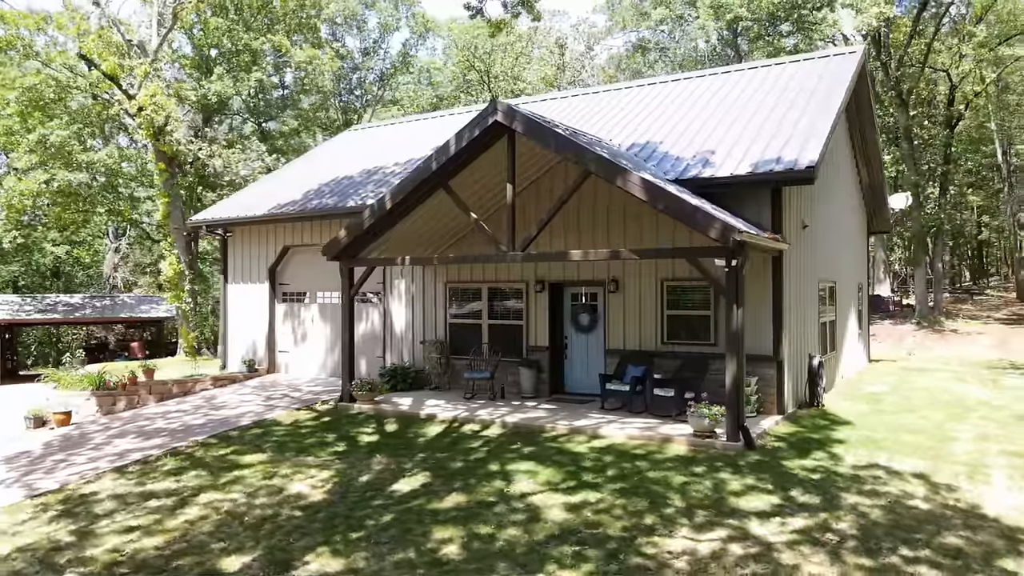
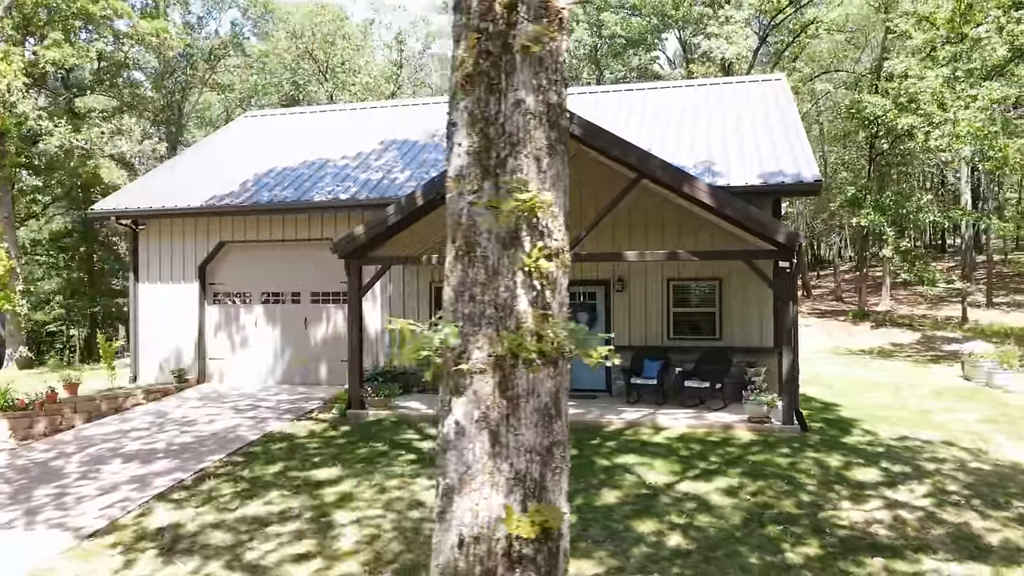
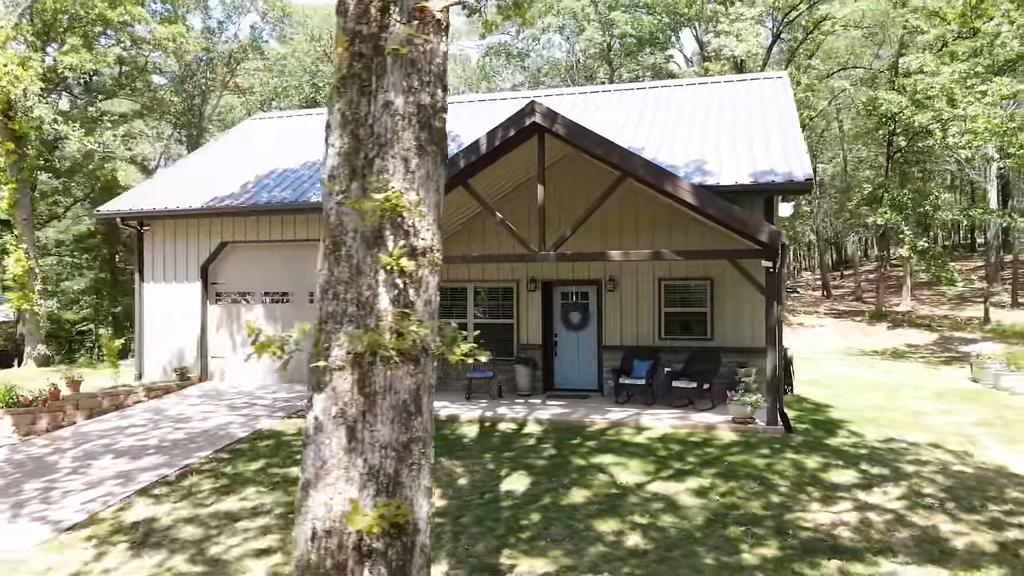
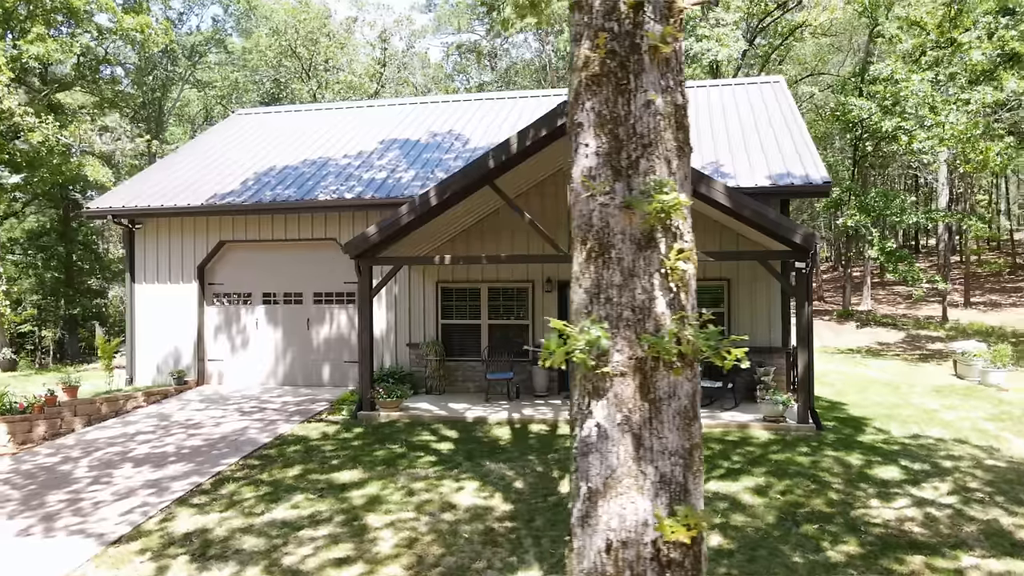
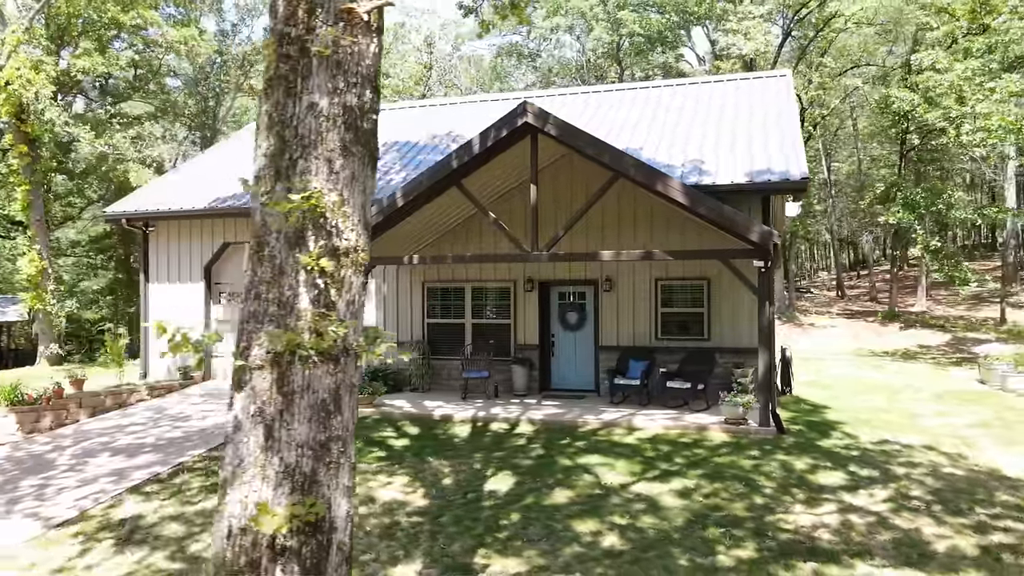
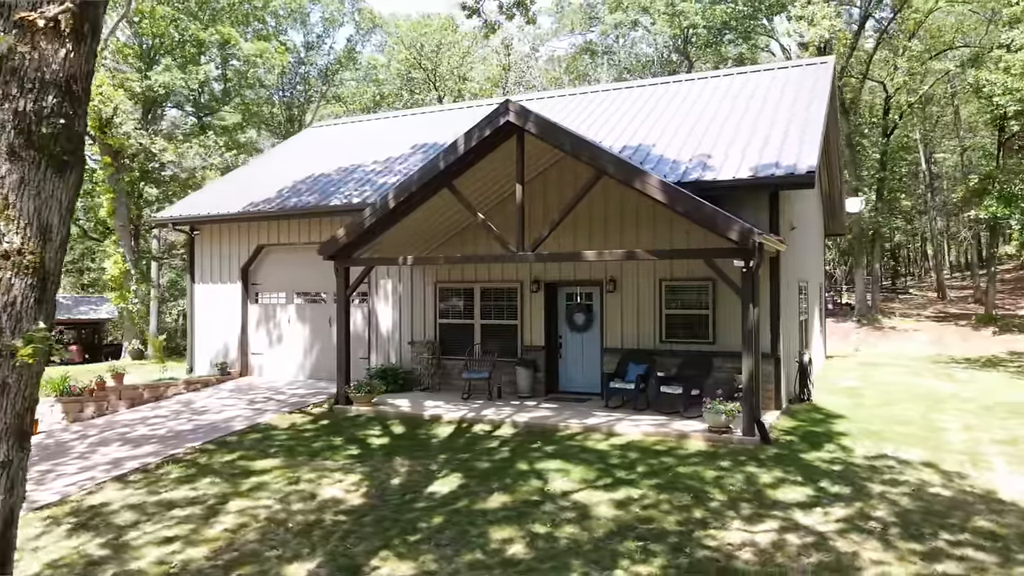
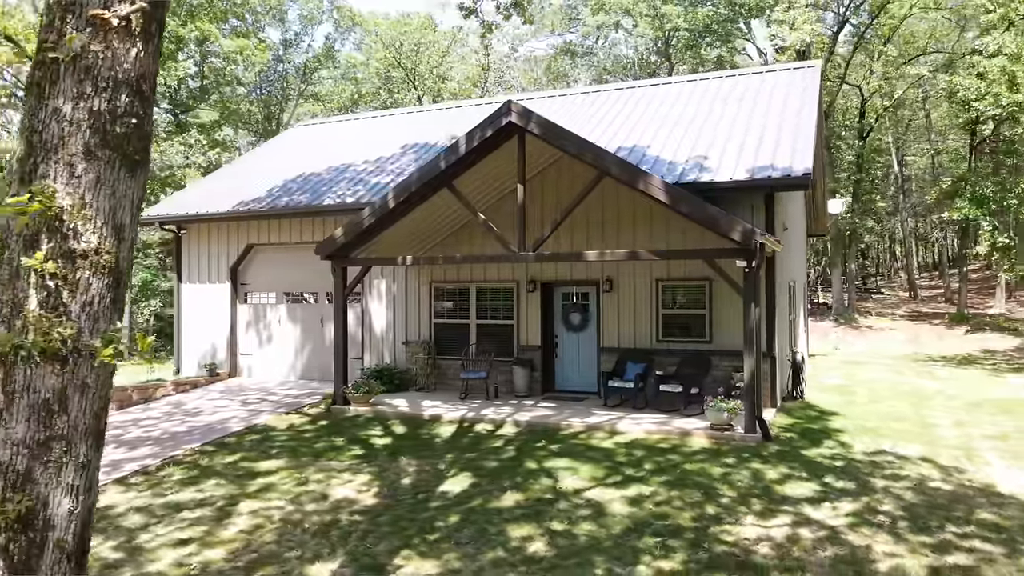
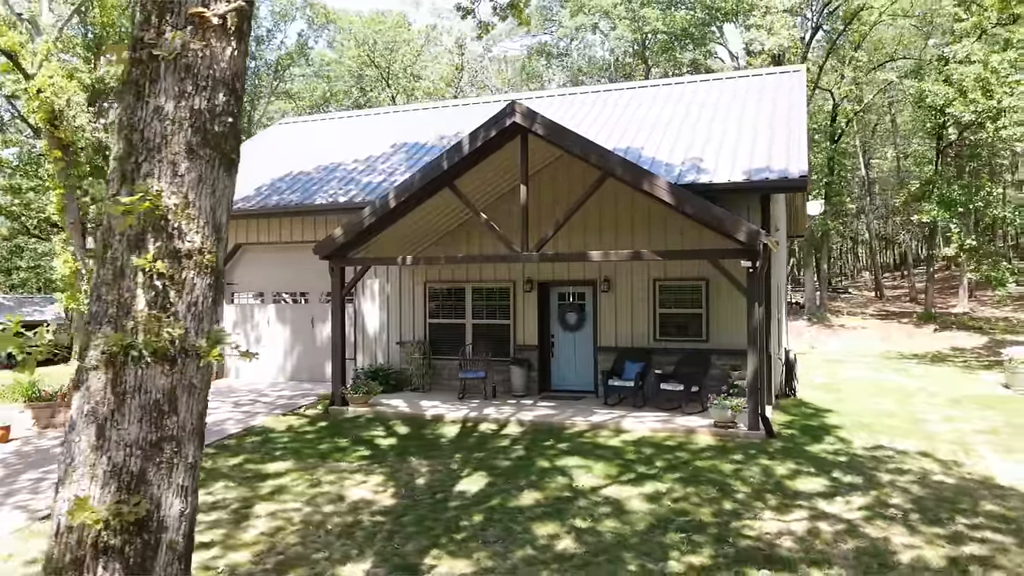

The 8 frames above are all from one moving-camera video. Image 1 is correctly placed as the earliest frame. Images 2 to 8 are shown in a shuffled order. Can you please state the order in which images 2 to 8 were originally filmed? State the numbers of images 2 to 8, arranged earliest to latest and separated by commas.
6, 7, 8, 5, 3, 2, 4
